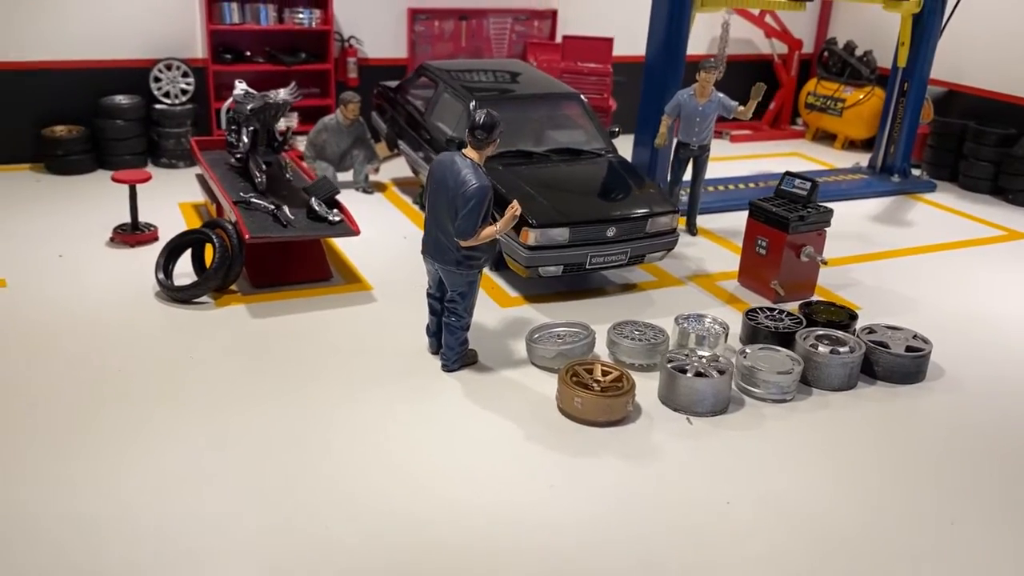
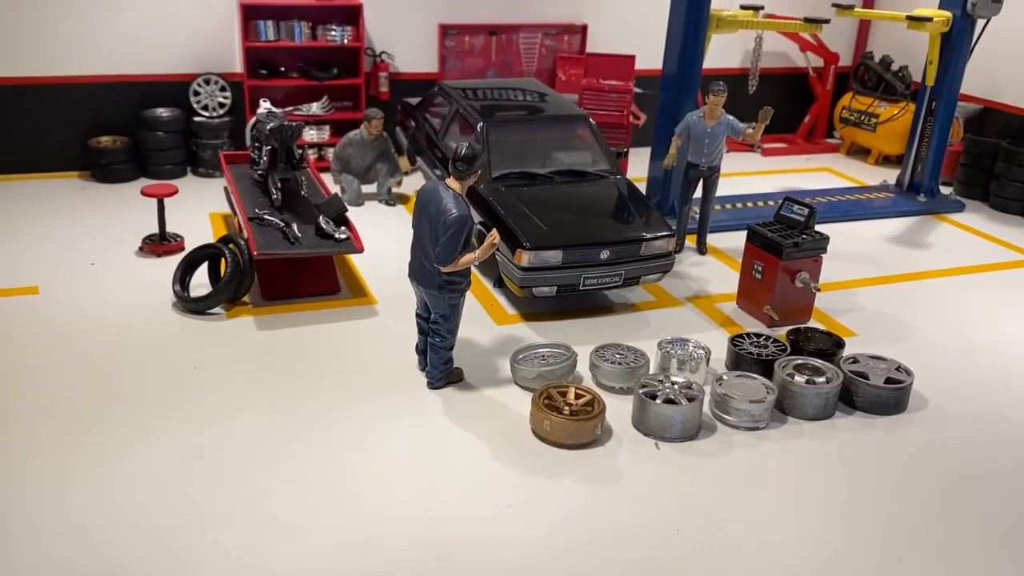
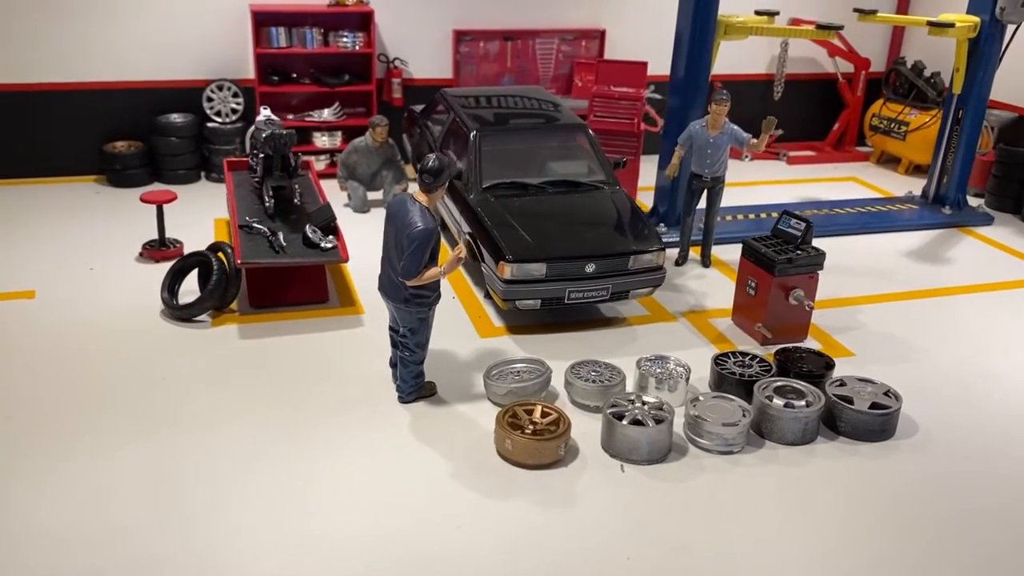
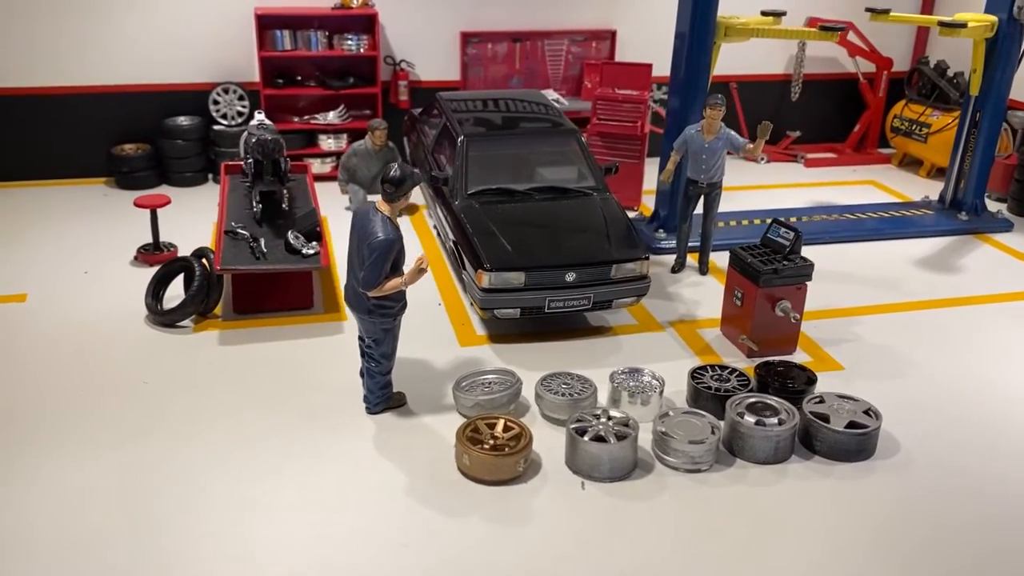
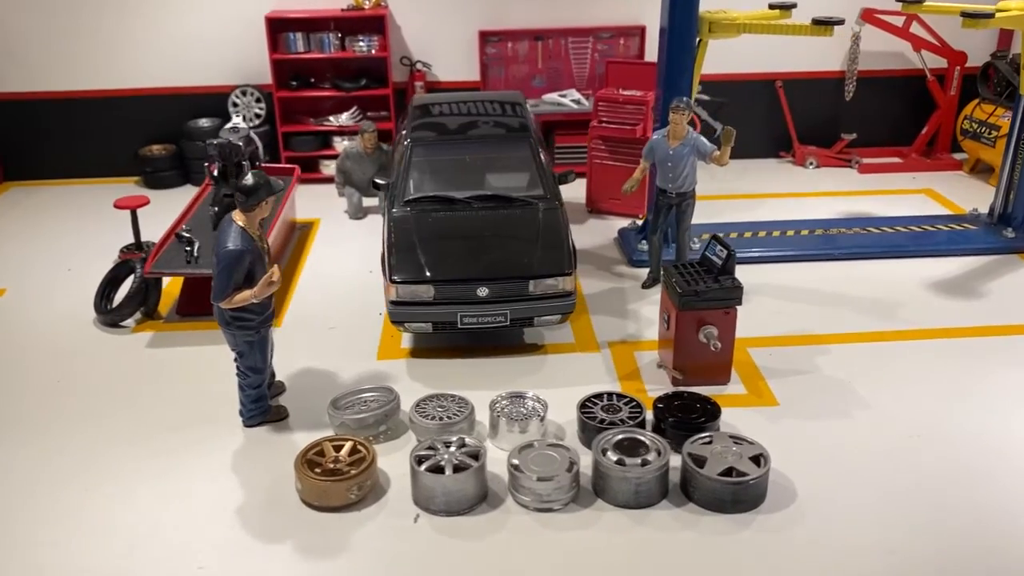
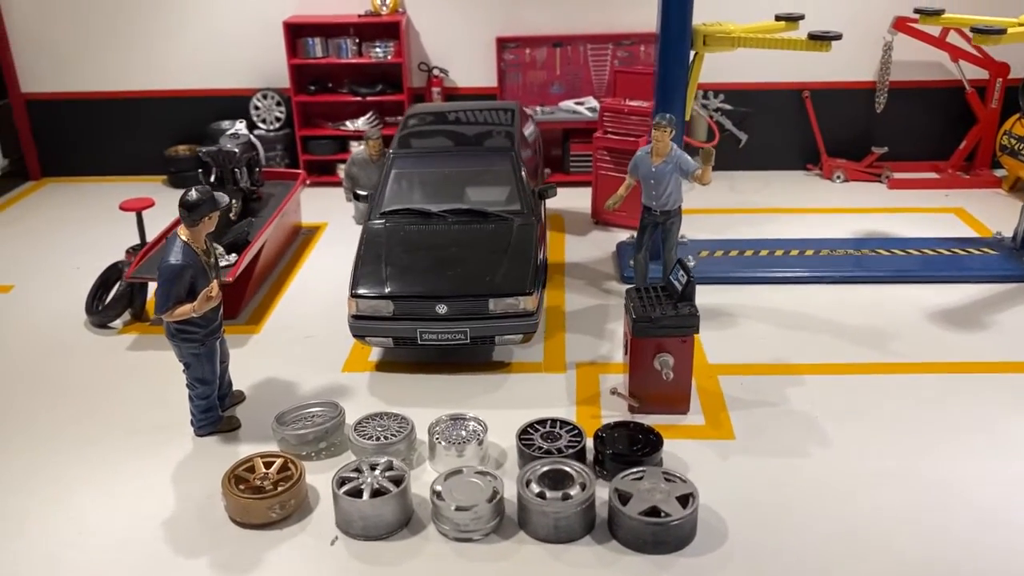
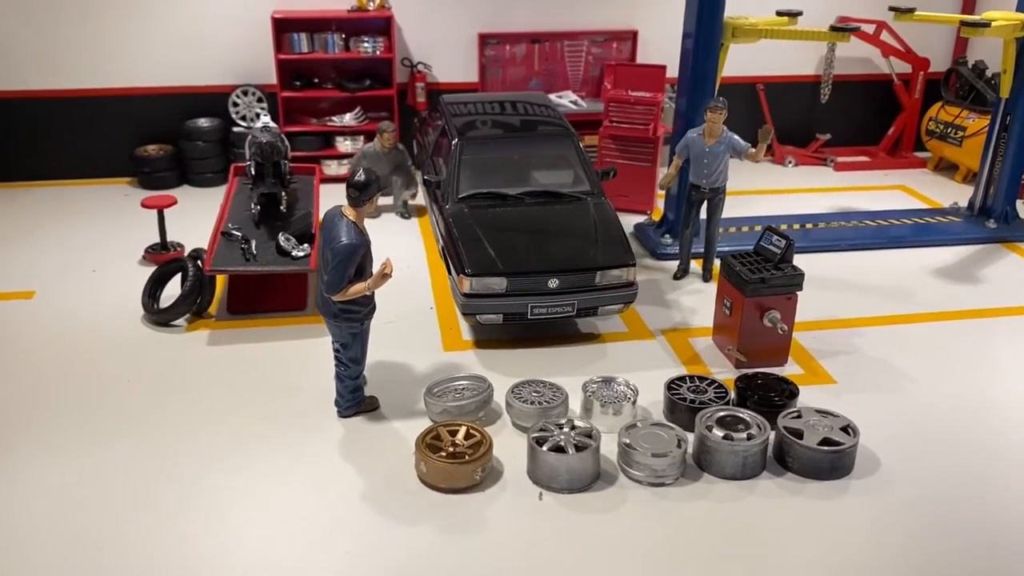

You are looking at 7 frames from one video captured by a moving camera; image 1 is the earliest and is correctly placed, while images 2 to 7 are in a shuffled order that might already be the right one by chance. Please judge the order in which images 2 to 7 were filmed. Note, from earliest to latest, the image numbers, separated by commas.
2, 3, 4, 7, 5, 6
